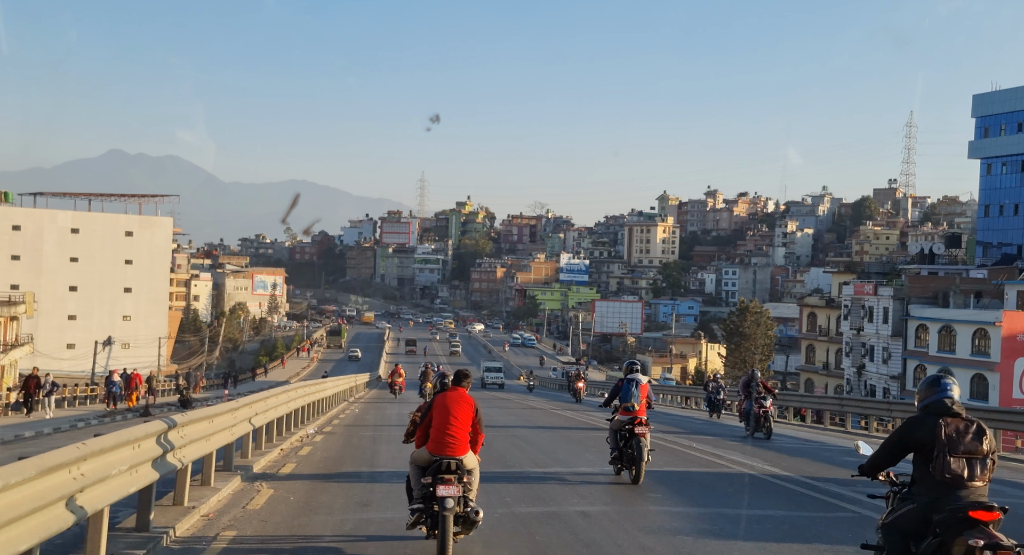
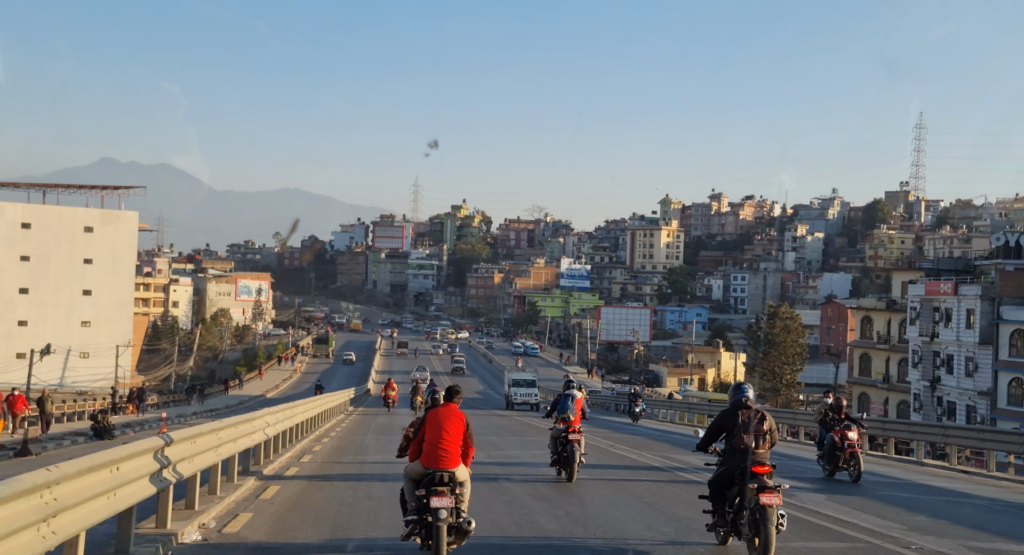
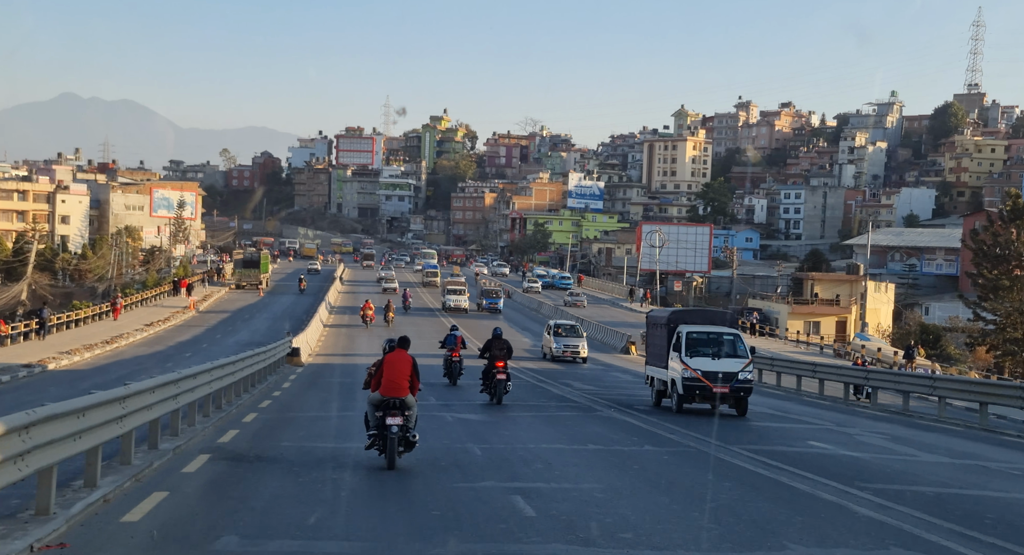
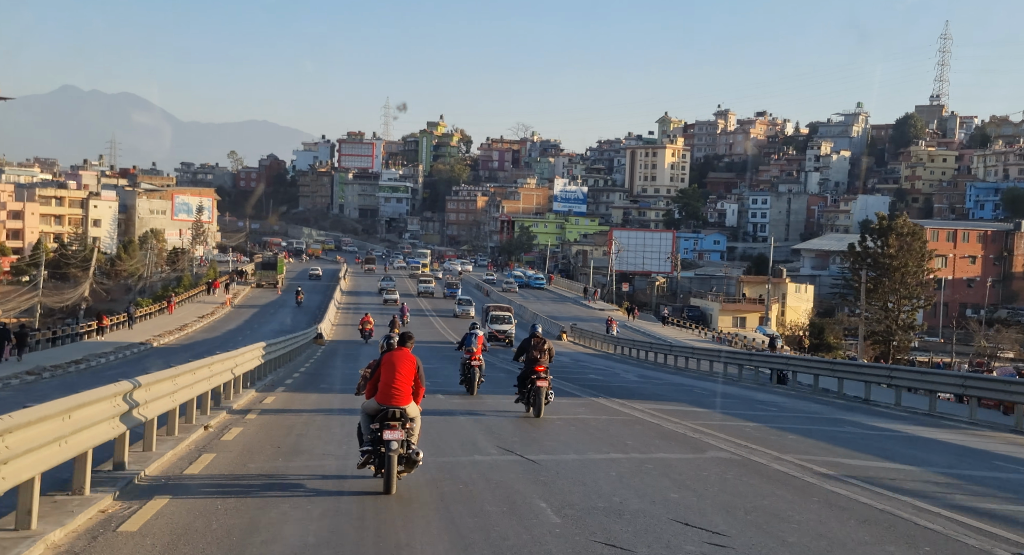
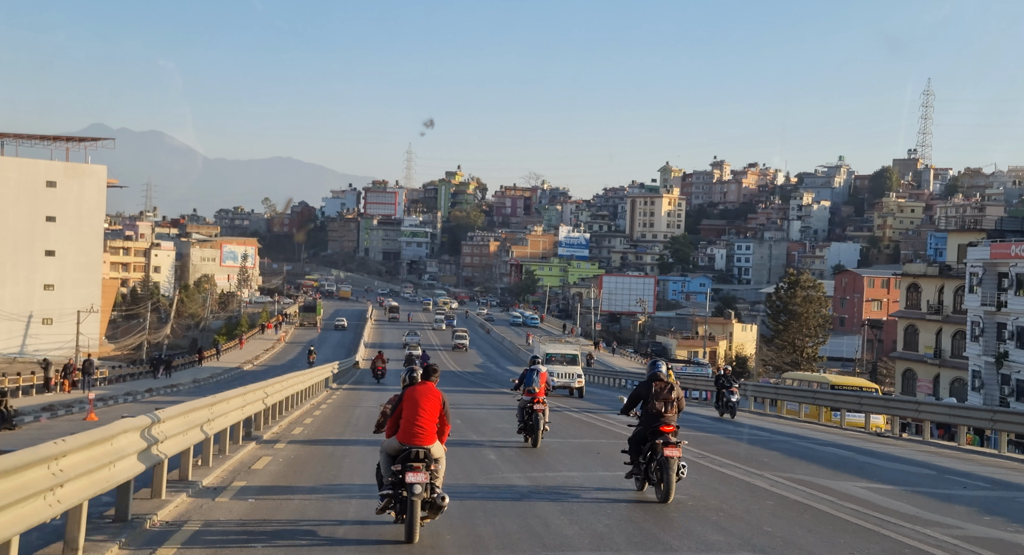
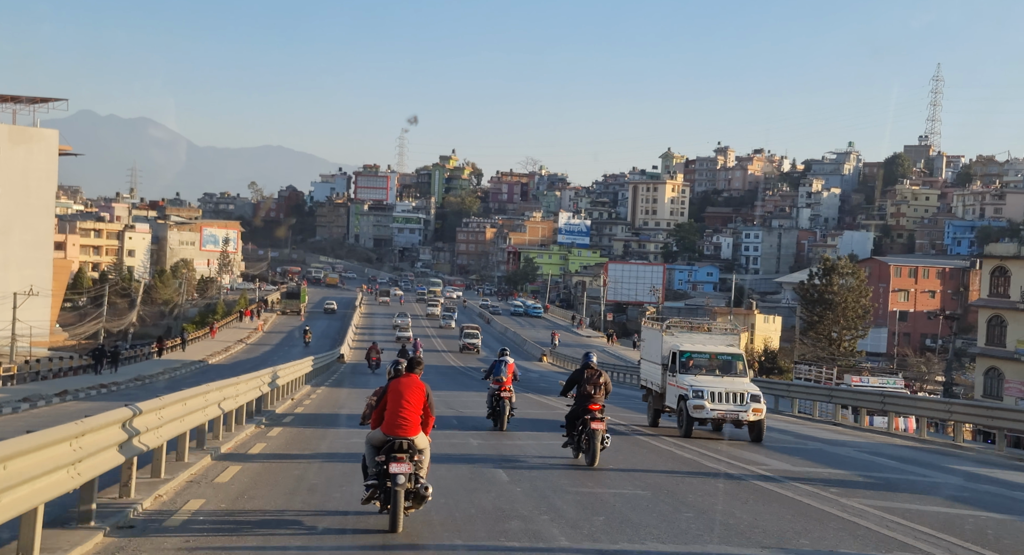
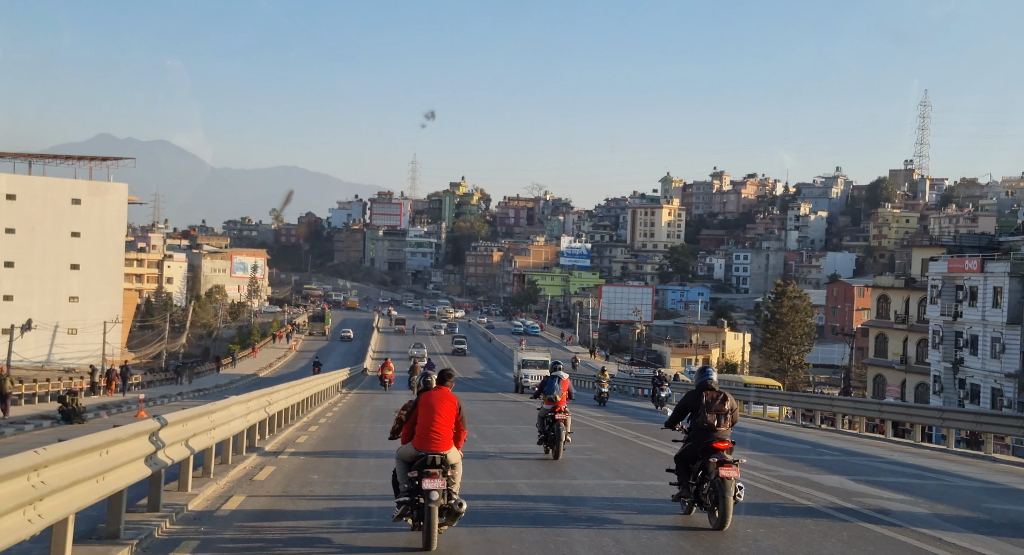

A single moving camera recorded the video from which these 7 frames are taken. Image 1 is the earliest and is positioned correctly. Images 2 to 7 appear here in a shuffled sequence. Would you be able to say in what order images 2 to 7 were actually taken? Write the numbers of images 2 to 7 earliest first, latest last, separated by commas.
2, 7, 5, 6, 4, 3
